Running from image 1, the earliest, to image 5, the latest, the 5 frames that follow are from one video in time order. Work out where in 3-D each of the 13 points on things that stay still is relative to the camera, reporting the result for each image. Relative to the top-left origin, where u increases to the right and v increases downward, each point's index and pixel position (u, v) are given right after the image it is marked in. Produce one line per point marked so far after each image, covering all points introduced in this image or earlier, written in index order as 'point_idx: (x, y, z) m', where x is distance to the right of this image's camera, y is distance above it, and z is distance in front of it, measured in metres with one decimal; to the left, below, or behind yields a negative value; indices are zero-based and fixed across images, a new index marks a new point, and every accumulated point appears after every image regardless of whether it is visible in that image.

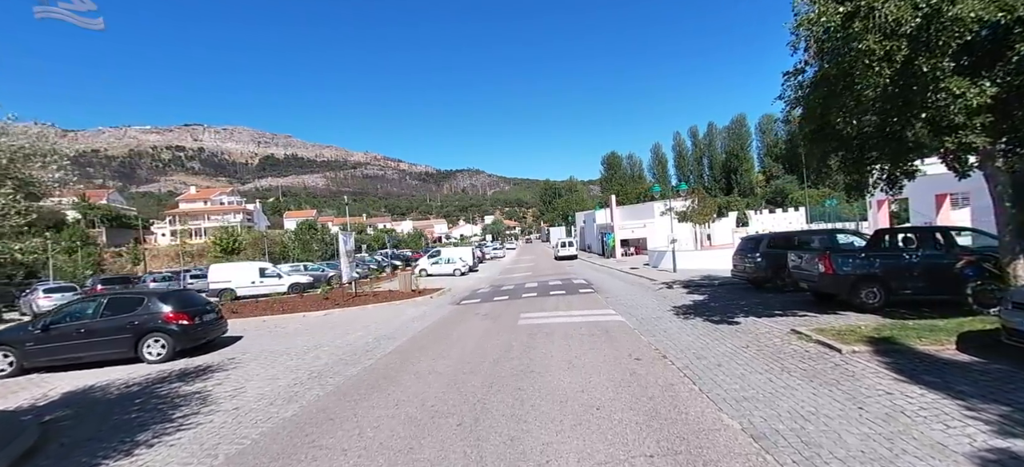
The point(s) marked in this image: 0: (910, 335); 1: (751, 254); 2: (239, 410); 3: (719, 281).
0: (+6.3, -1.6, +6.6) m
1: (+7.6, -0.7, +13.2) m
2: (-4.0, -2.6, +6.0) m
3: (+7.8, -1.8, +15.7) m
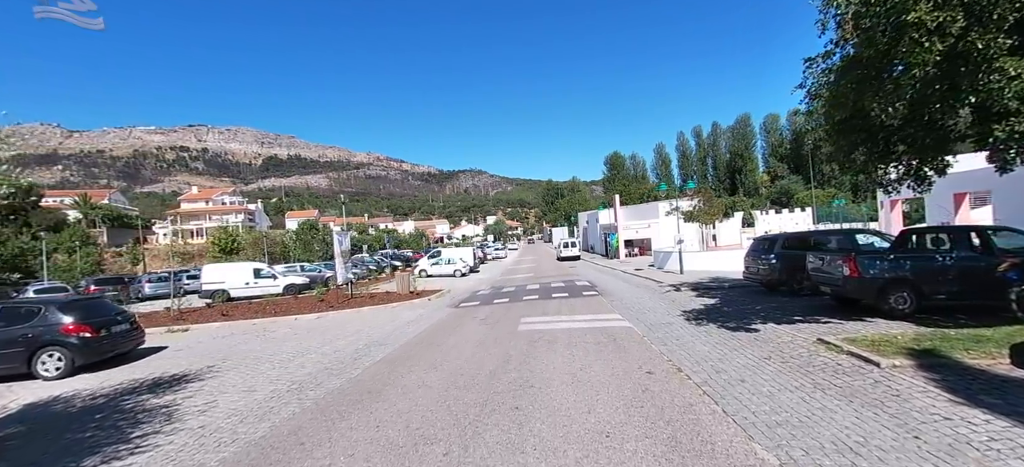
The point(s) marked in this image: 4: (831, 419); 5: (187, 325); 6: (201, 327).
0: (+6.3, -1.6, +5.9) m
1: (+7.6, -0.7, +12.5) m
2: (-4.0, -2.6, +5.4) m
3: (+7.9, -1.8, +14.9) m
4: (+3.3, -1.9, +4.3) m
5: (-11.4, -3.2, +14.5) m
6: (-10.5, -3.2, +14.0) m
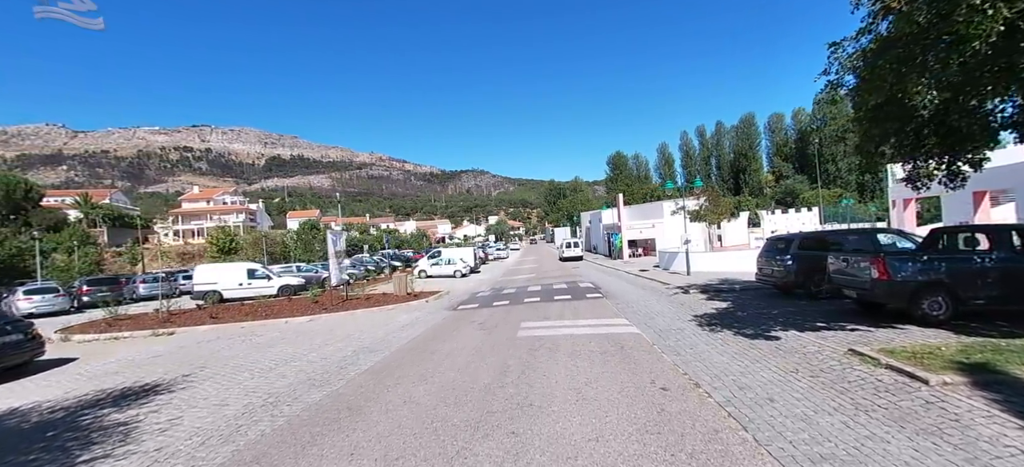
0: (+6.2, -1.6, +5.2) m
1: (+7.6, -0.7, +11.8) m
2: (-4.1, -2.5, +4.8) m
3: (+7.9, -1.8, +14.3) m
4: (+3.3, -1.9, +3.6) m
5: (-11.4, -3.2, +13.9) m
6: (-10.5, -3.1, +13.4) m
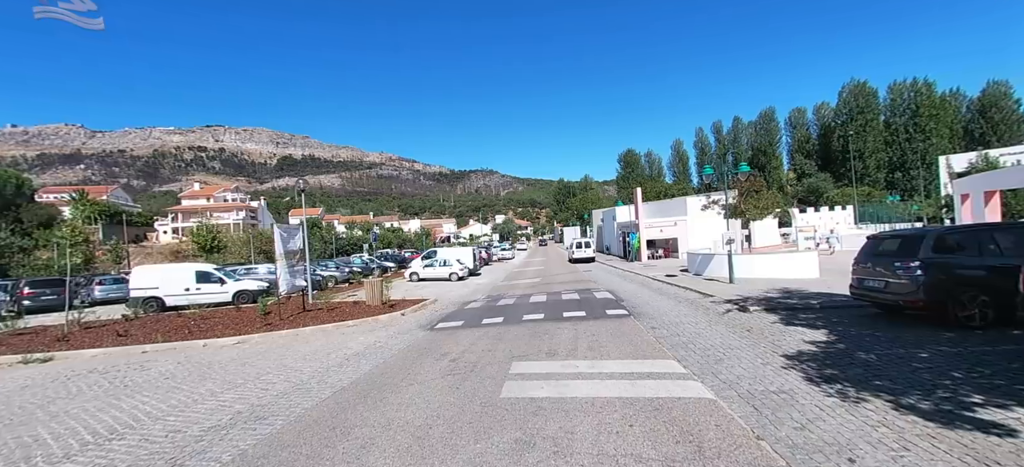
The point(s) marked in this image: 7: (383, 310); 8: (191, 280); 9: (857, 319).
0: (+5.9, -1.5, +1.4) m
1: (+7.4, -0.6, +8.0) m
2: (-4.4, -2.4, +1.2) m
3: (+7.7, -1.7, +10.5) m
4: (+2.9, -1.8, -0.1) m
5: (-11.5, -3.0, +10.5) m
6: (-10.6, -2.9, +10.0) m
7: (-4.5, -2.7, +14.7) m
8: (-13.3, -1.9, +17.2) m
9: (+7.1, -1.7, +8.6) m
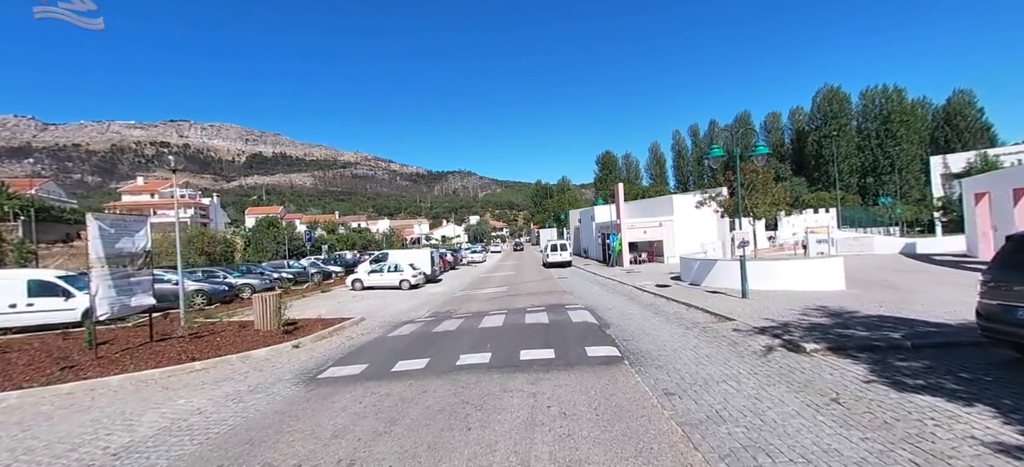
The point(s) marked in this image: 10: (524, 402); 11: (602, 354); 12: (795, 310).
0: (+5.2, -1.4, -2.2) m
1: (+6.4, -0.5, +4.5) m
2: (-5.1, -2.2, -2.9) m
3: (+6.6, -1.7, +6.9) m
4: (+2.3, -1.7, -3.8) m
5: (-12.7, -2.8, +6.0) m
6: (-11.8, -2.8, +5.5) m
7: (-5.9, -2.6, +10.5) m
8: (-14.8, -1.8, +12.6) m
9: (+6.0, -1.7, +5.1) m
10: (+0.2, -2.1, +5.1) m
11: (+1.5, -2.0, +7.1) m
12: (+6.5, -1.8, +9.8) m
